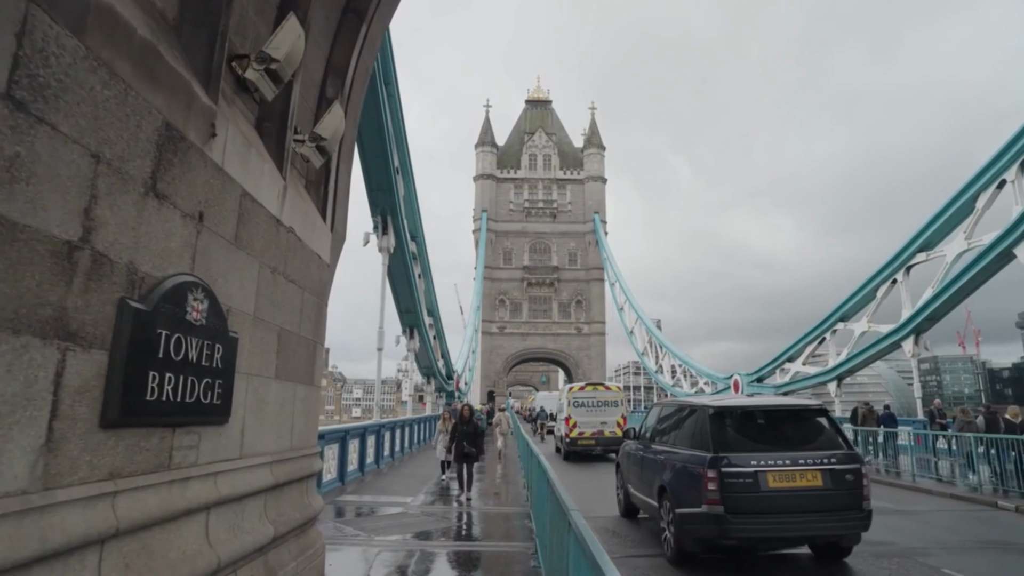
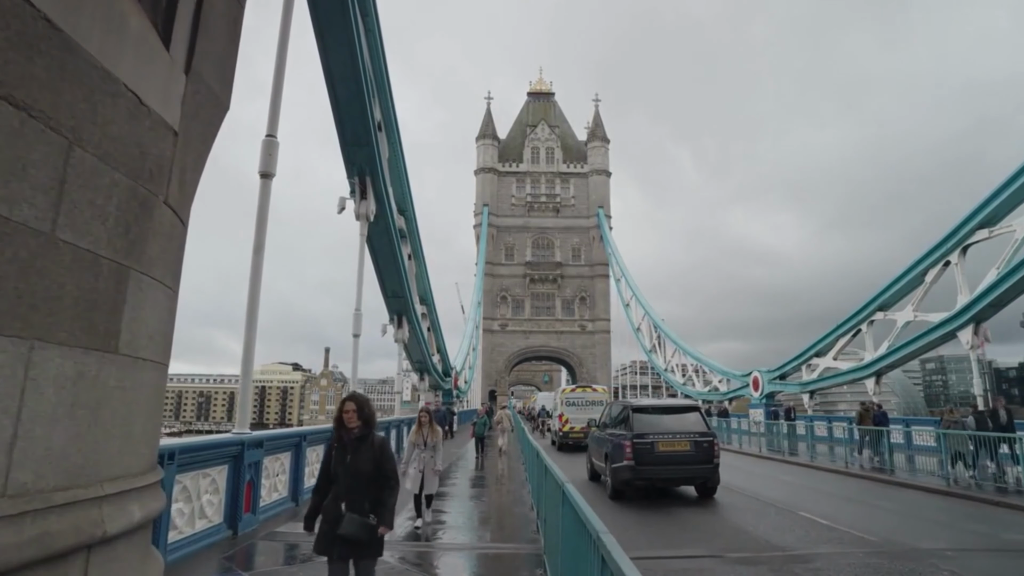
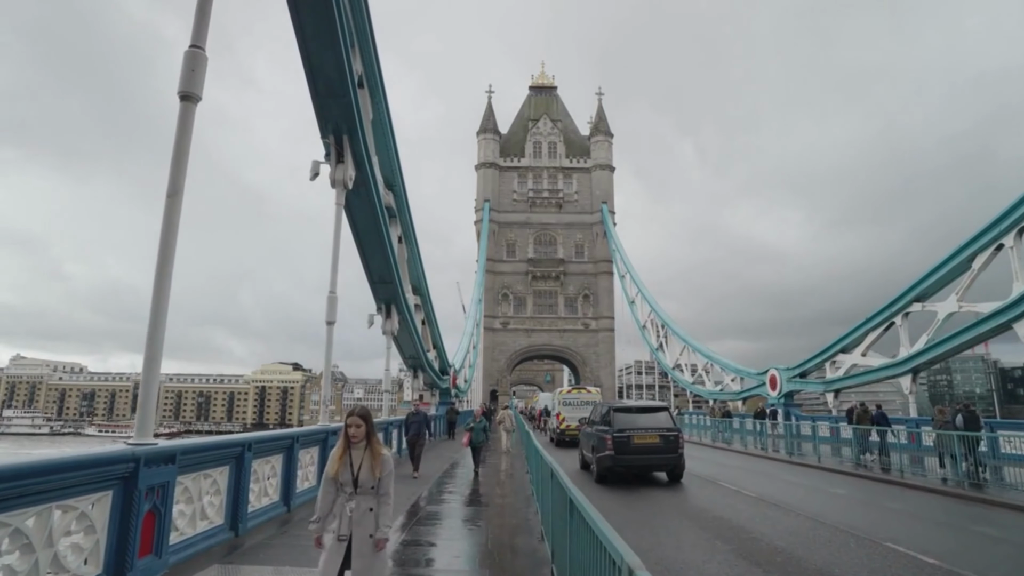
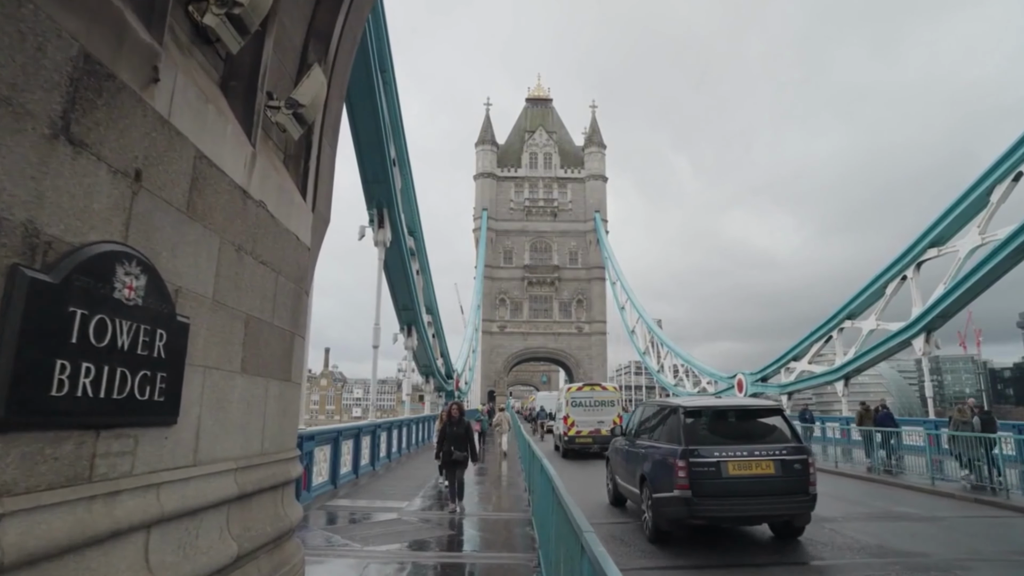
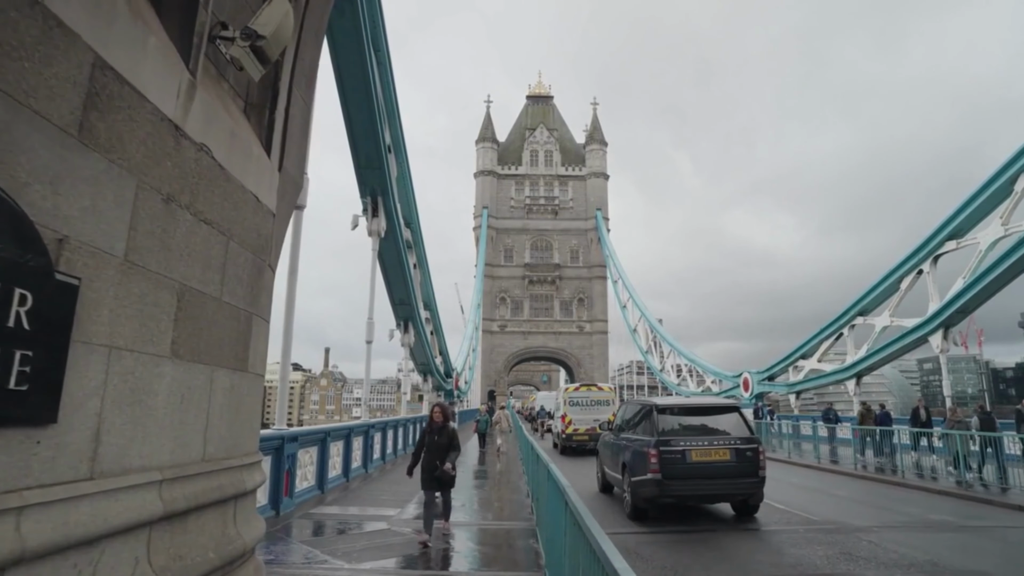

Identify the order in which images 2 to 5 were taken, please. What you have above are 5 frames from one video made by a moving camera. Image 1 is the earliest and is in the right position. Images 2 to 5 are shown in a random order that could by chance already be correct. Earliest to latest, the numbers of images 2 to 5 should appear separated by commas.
4, 5, 2, 3
